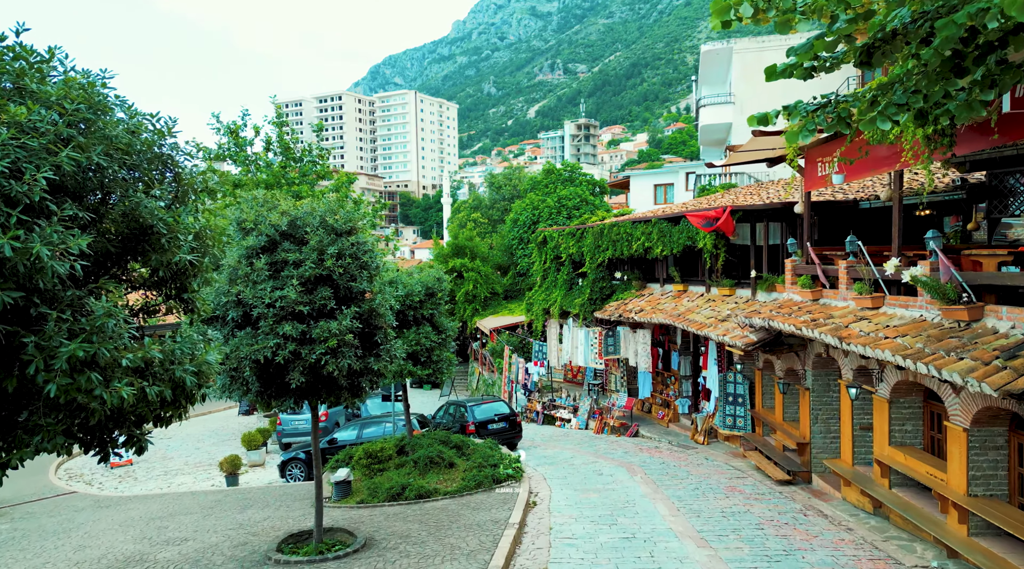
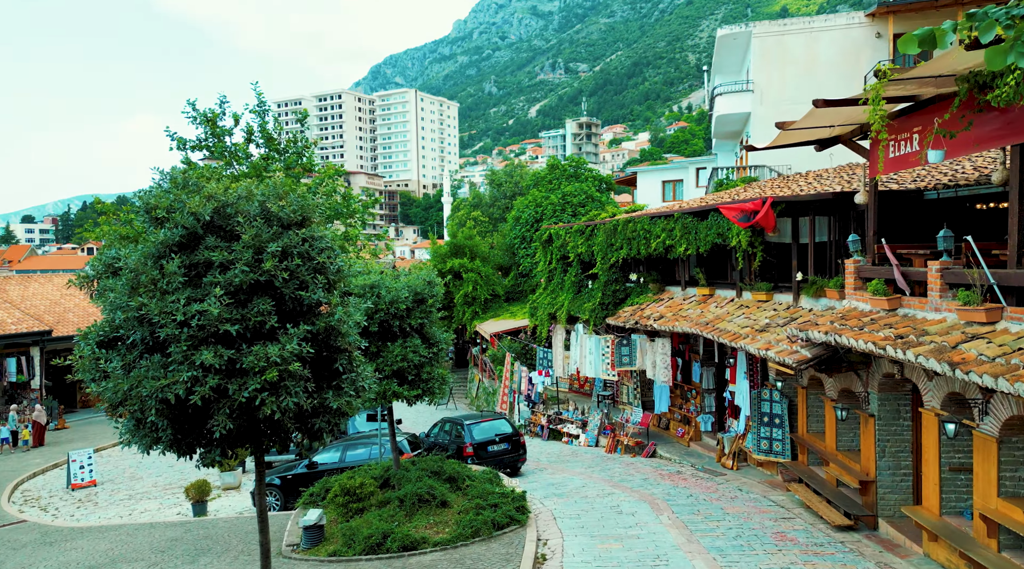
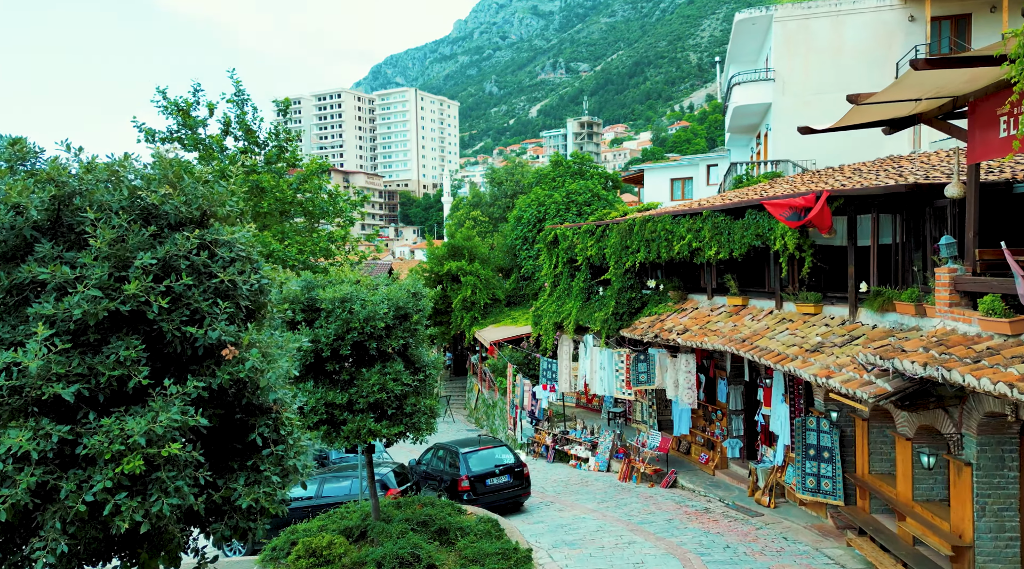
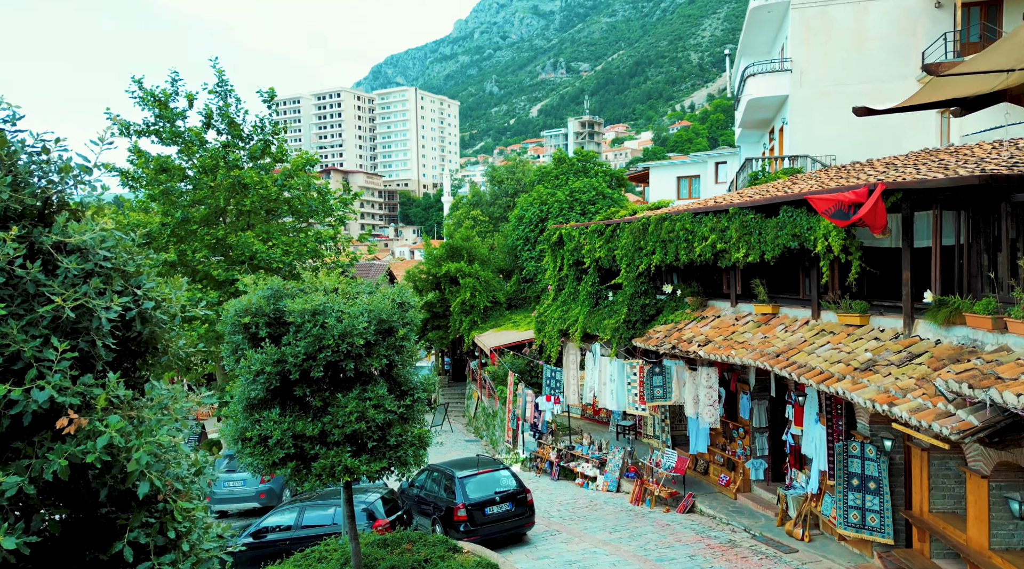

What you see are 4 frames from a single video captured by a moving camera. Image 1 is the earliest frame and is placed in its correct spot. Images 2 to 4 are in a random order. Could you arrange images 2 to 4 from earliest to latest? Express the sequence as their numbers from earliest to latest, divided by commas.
2, 3, 4
